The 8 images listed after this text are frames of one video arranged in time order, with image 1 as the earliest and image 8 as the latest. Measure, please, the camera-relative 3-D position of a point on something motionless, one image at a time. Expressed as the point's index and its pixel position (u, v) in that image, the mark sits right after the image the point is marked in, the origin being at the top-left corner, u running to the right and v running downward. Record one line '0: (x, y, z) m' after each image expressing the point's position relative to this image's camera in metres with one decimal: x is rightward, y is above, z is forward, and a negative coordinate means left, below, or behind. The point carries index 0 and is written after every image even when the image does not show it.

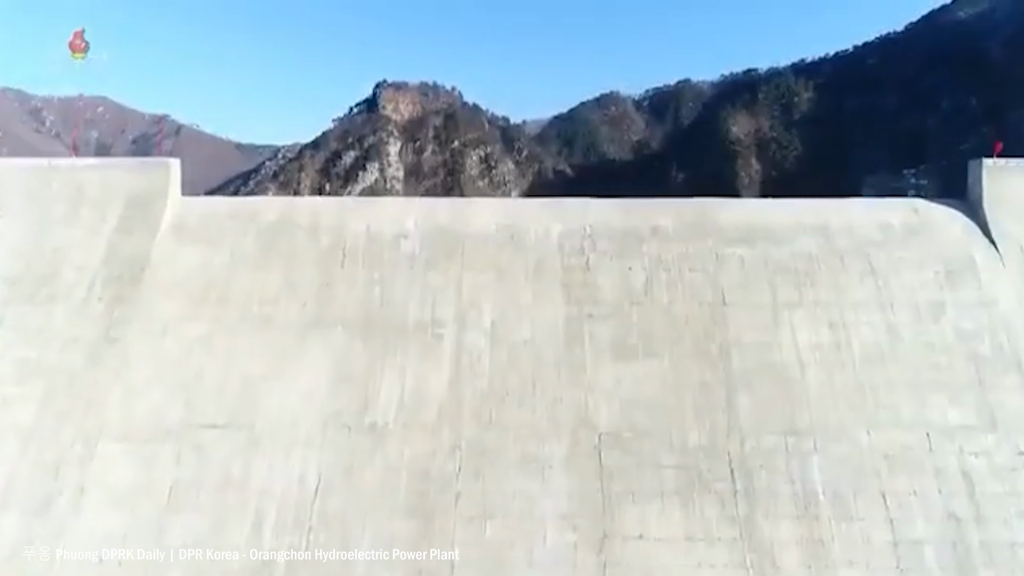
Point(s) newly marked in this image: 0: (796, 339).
0: (+4.8, -0.9, +12.2) m
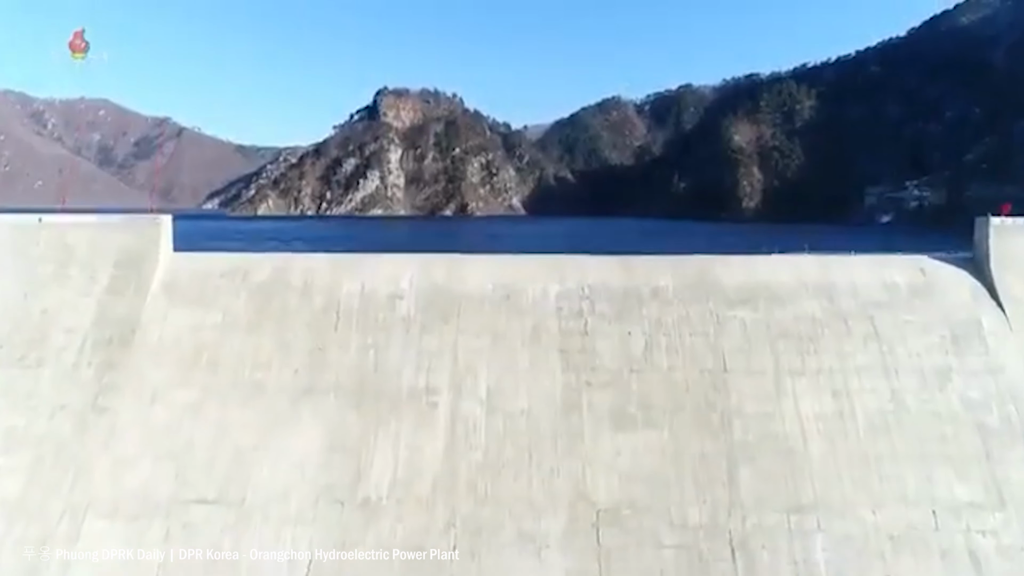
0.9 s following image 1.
0: (+4.7, -2.0, +12.0) m
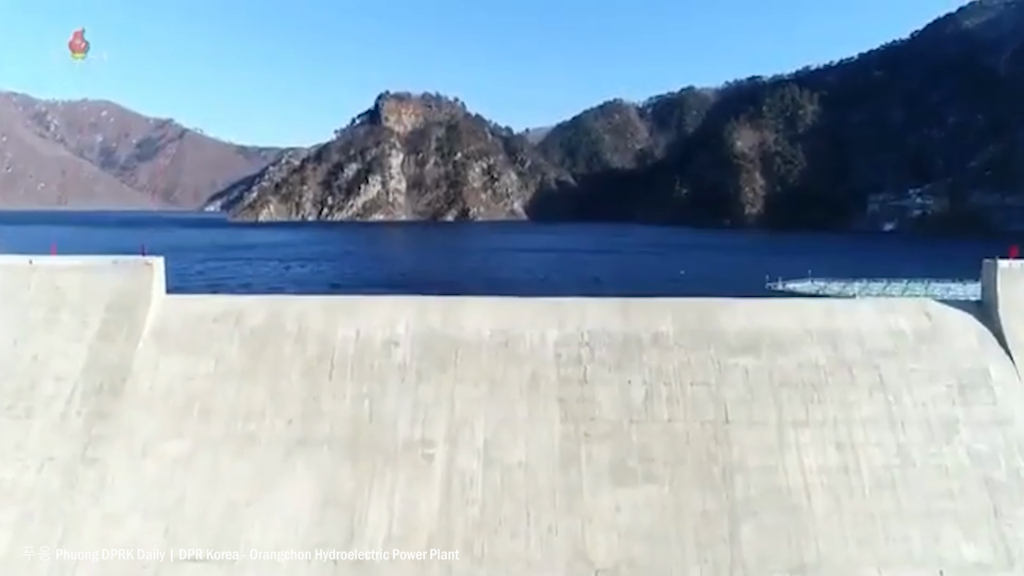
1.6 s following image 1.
0: (+4.7, -2.8, +11.7) m
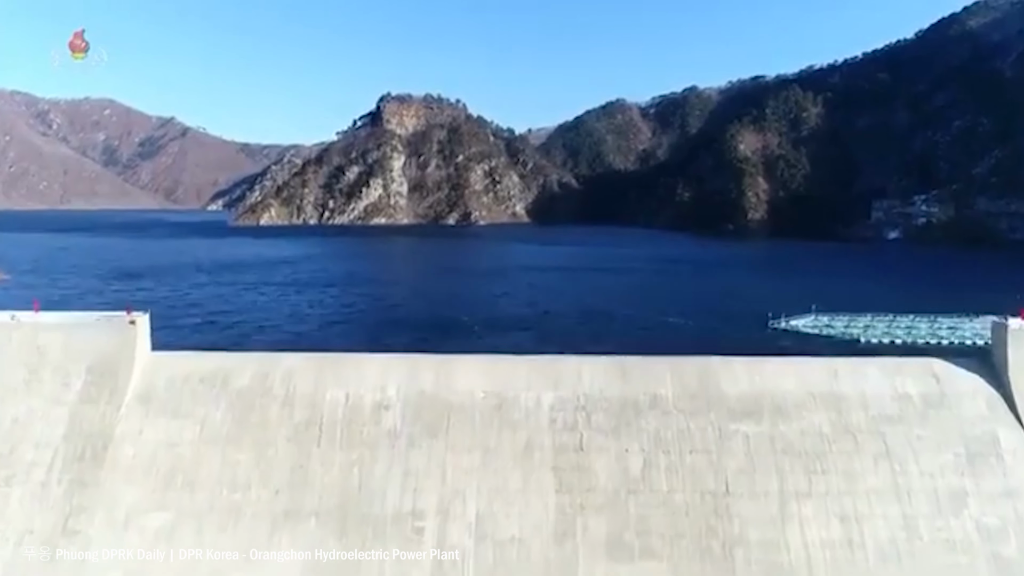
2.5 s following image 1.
0: (+4.6, -3.9, +11.3) m
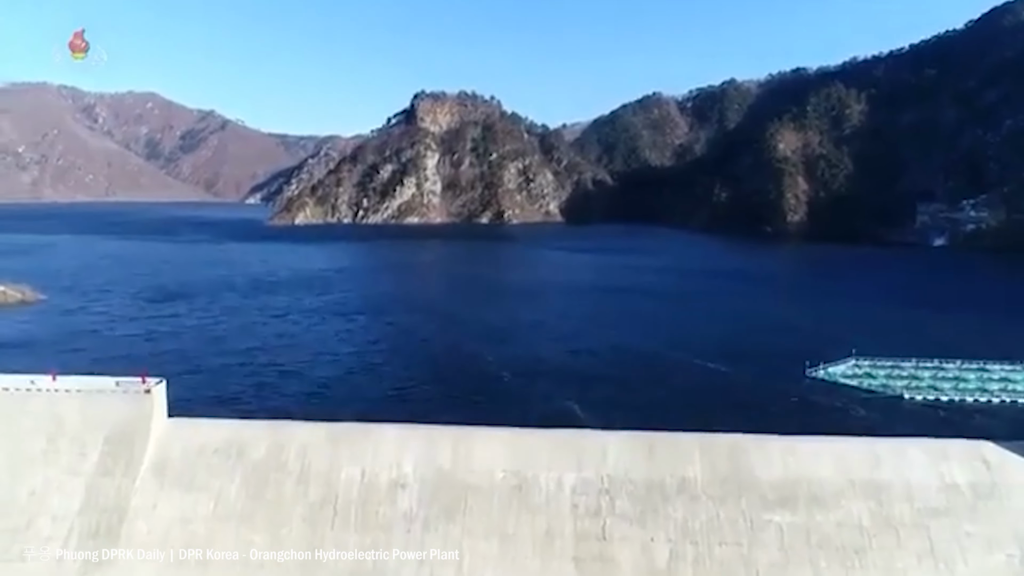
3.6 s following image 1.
0: (+4.8, -5.2, +10.6) m
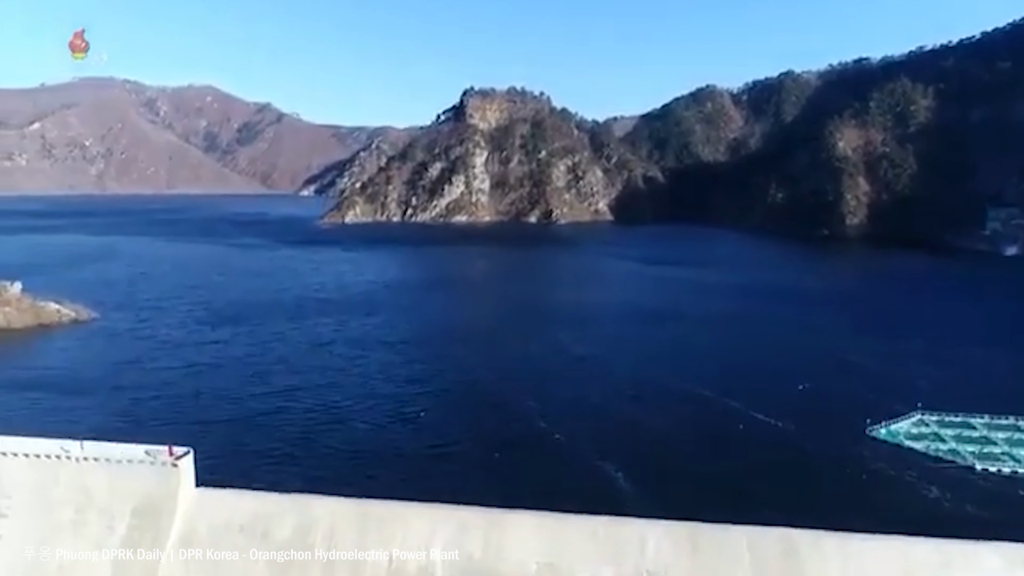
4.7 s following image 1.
0: (+5.2, -6.6, +9.7) m
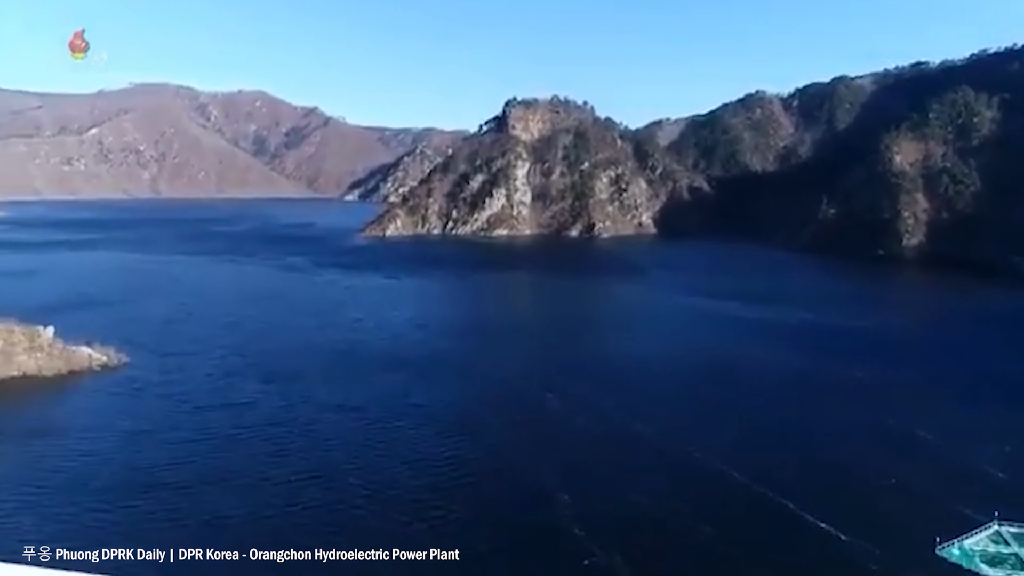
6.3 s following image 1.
0: (+5.3, -8.8, +8.0) m
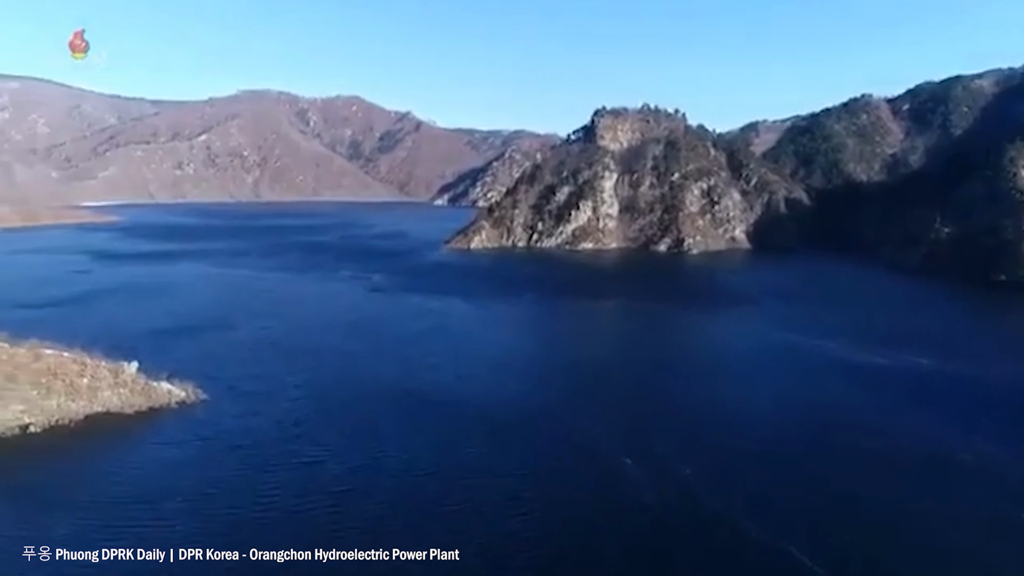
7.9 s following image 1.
0: (+5.5, -10.9, +5.8) m
